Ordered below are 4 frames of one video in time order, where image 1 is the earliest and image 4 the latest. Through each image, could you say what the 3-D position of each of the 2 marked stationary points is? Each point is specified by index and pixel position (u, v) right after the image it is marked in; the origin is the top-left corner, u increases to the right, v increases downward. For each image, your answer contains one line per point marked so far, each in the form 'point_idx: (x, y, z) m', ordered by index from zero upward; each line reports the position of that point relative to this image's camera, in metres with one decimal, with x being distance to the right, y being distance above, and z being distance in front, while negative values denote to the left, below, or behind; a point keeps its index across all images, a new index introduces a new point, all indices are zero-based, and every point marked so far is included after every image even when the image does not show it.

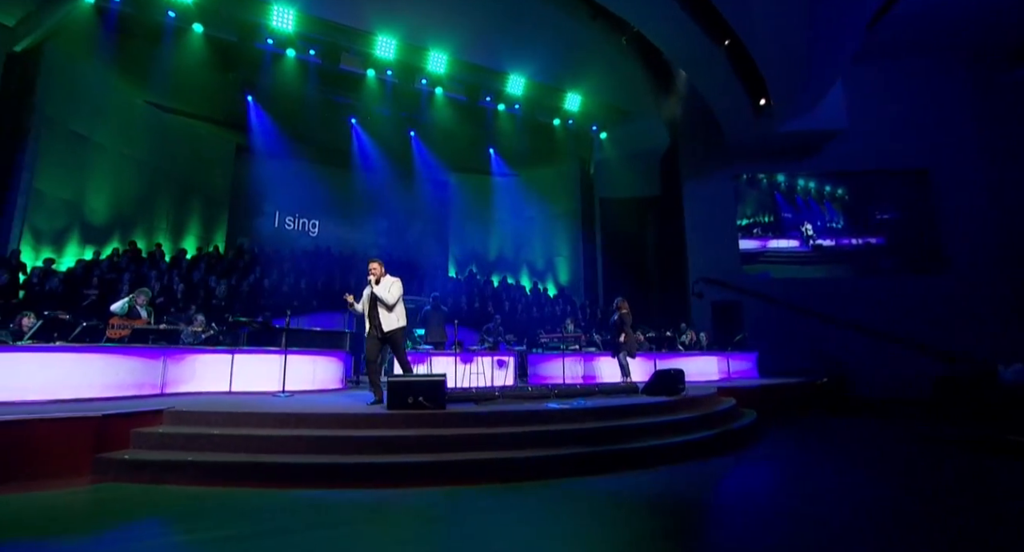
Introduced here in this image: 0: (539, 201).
0: (+0.8, +2.2, +14.1) m
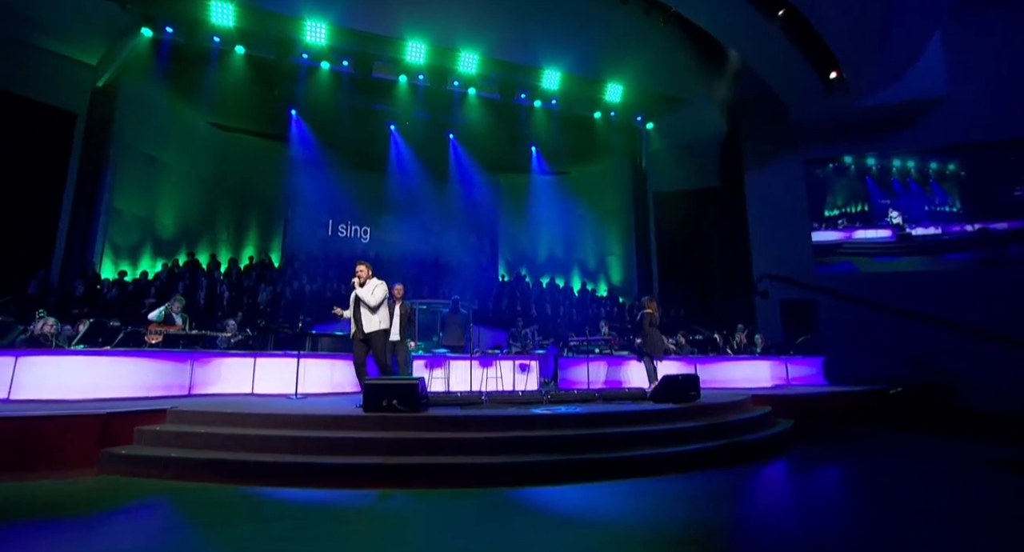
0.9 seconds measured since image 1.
0: (+2.1, +2.2, +13.6) m
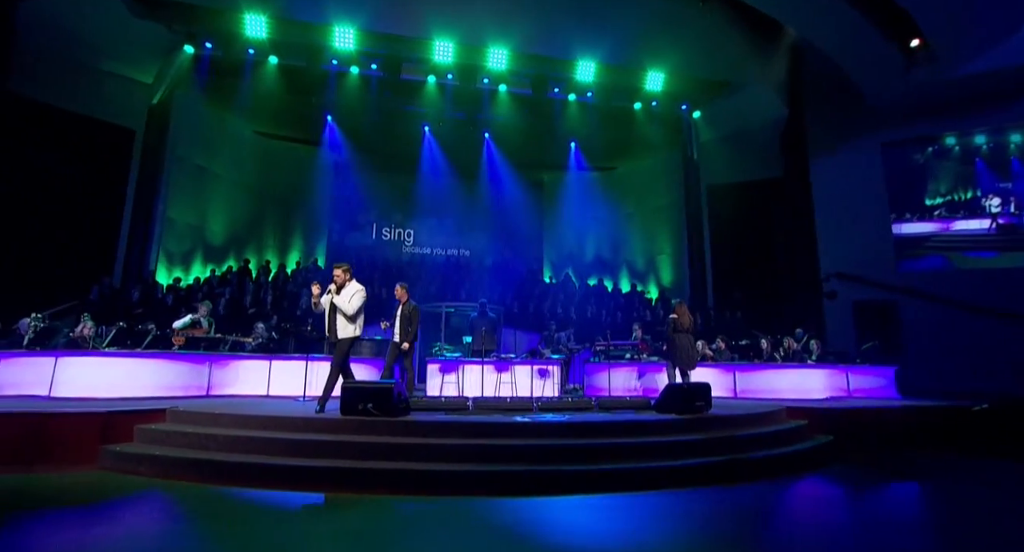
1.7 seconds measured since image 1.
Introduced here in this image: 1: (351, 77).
0: (+3.2, +2.2, +12.9) m
1: (-3.3, +4.2, +10.1) m
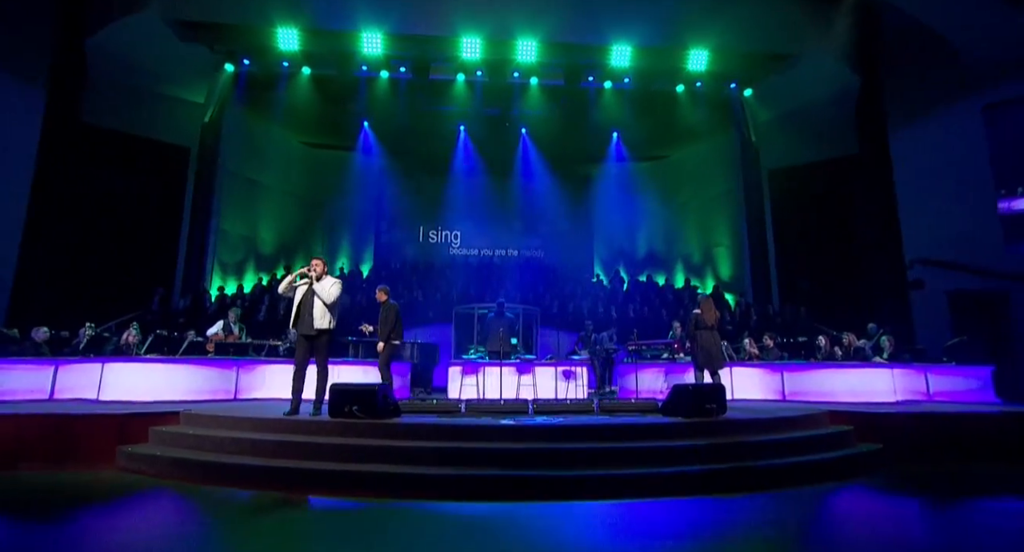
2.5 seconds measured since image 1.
0: (+4.2, +2.3, +12.1) m
1: (-2.6, +4.2, +10.2) m
